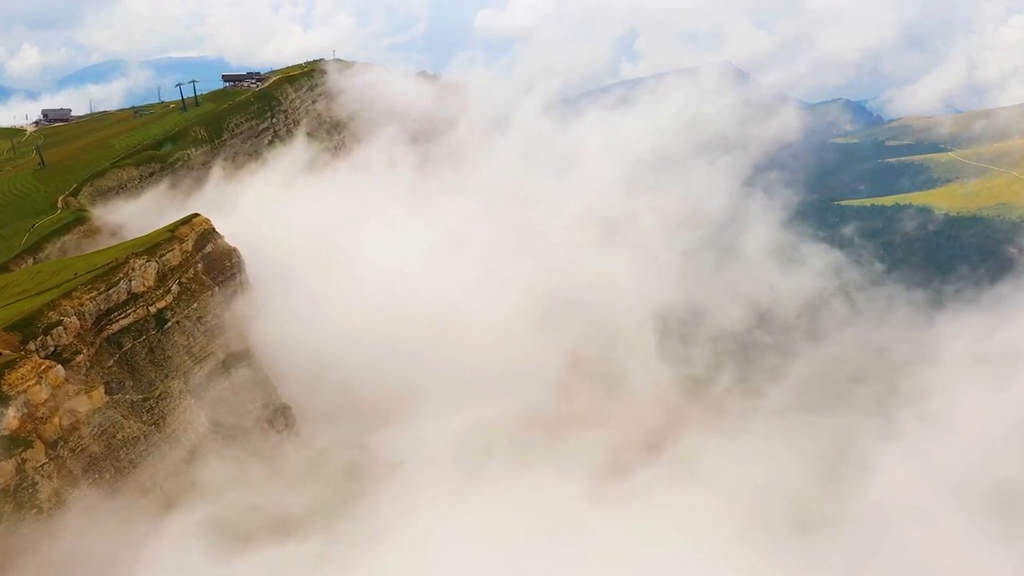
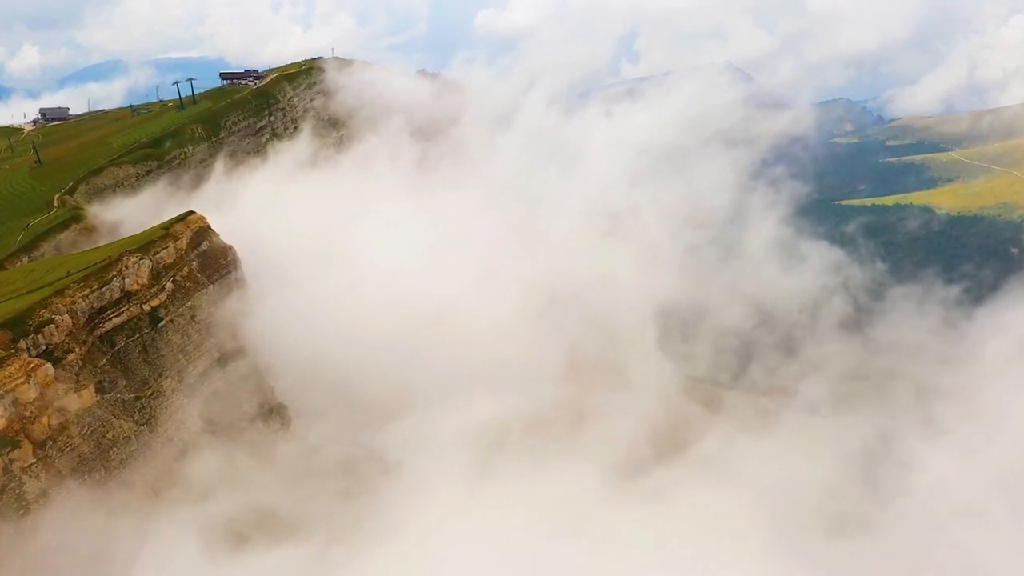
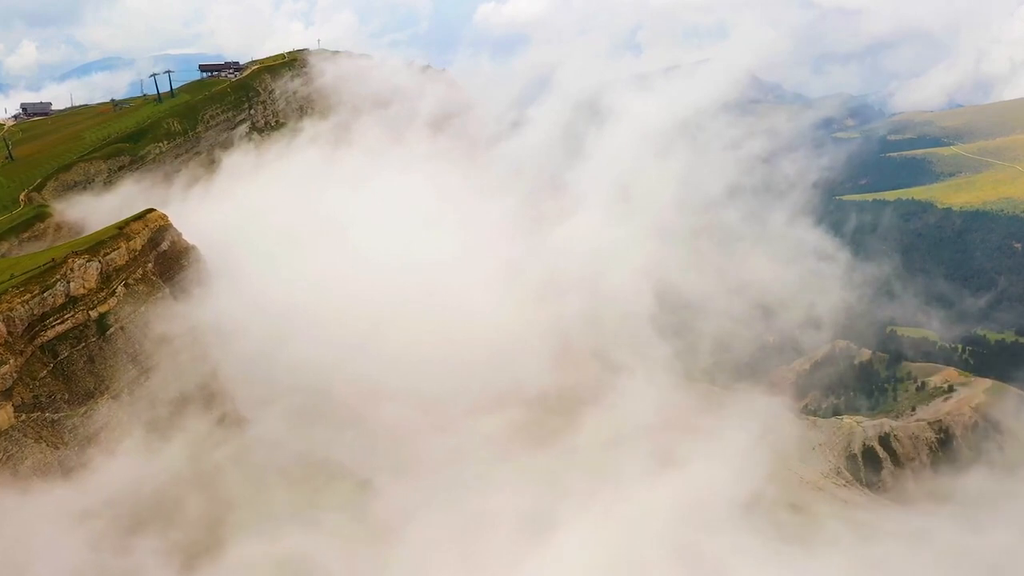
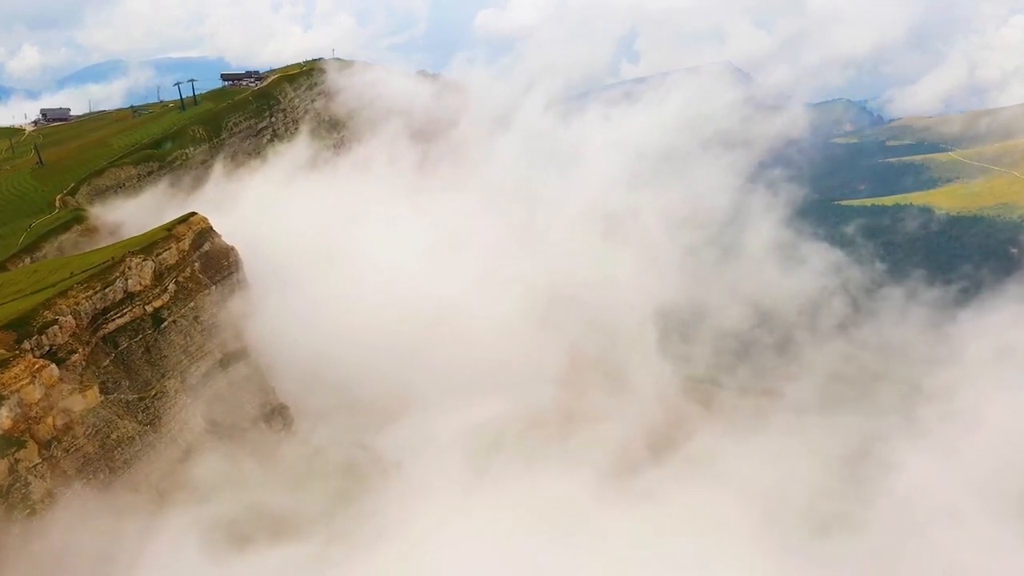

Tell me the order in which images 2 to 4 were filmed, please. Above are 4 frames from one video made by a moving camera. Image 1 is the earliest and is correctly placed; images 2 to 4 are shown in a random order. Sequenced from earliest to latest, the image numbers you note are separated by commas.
4, 2, 3
